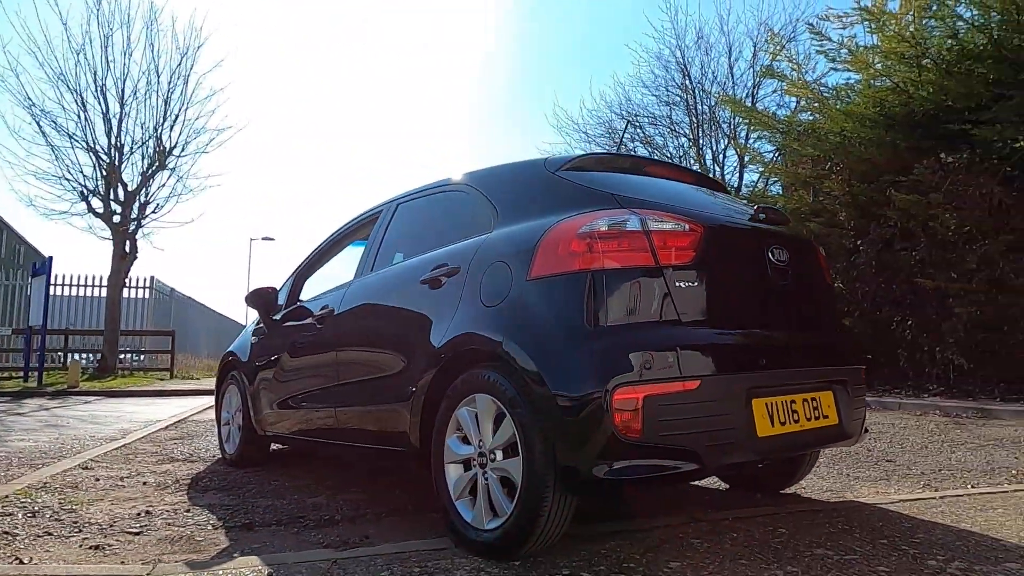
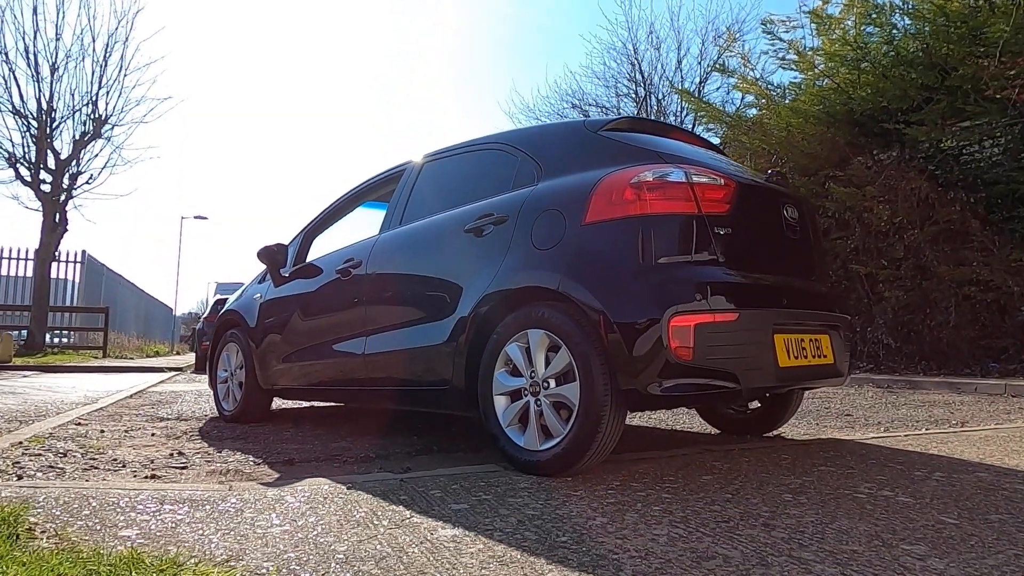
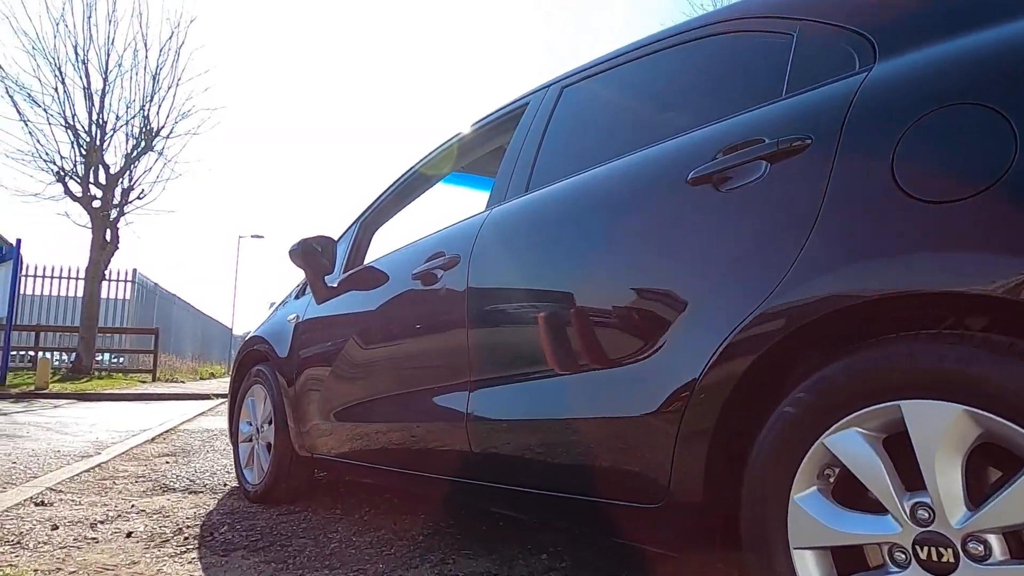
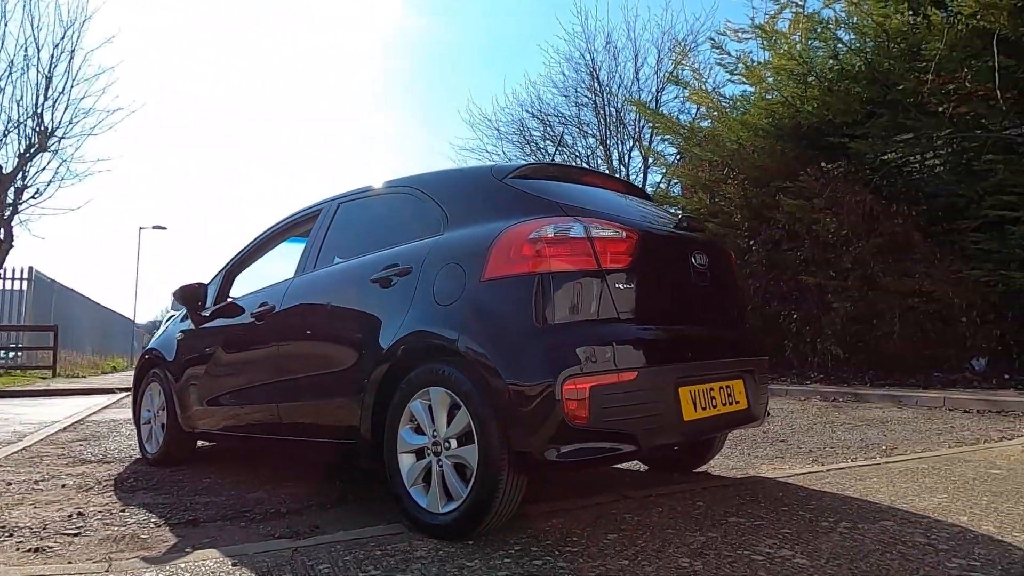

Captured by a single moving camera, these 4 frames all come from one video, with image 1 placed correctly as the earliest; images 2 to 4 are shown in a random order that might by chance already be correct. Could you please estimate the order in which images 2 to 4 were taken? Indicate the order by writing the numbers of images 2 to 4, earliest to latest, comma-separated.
4, 2, 3
